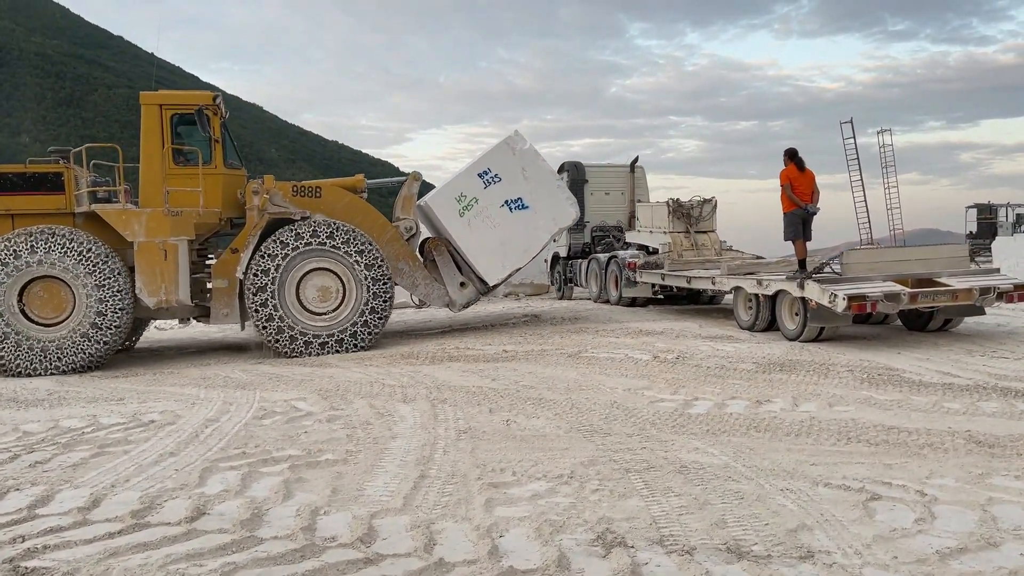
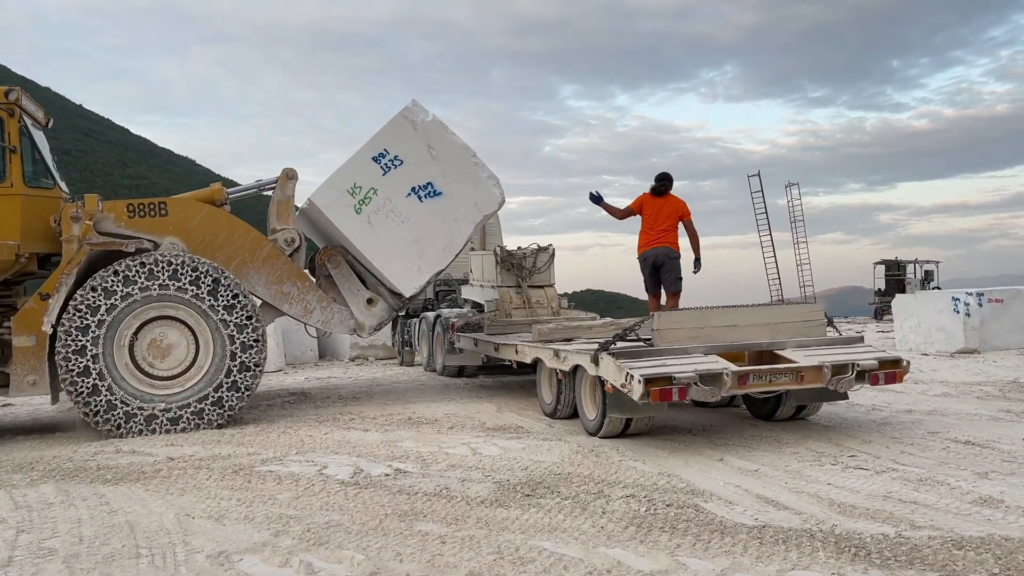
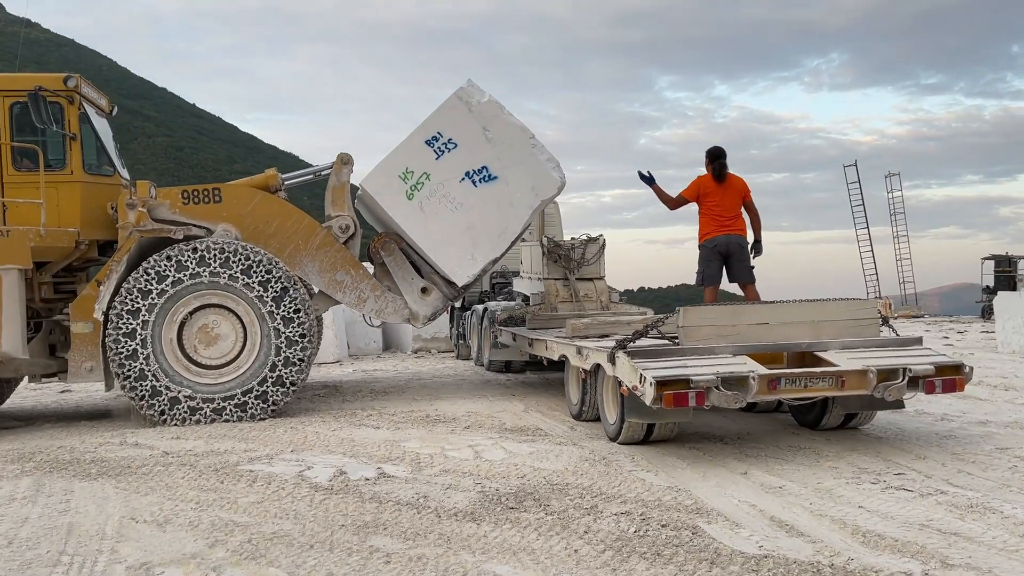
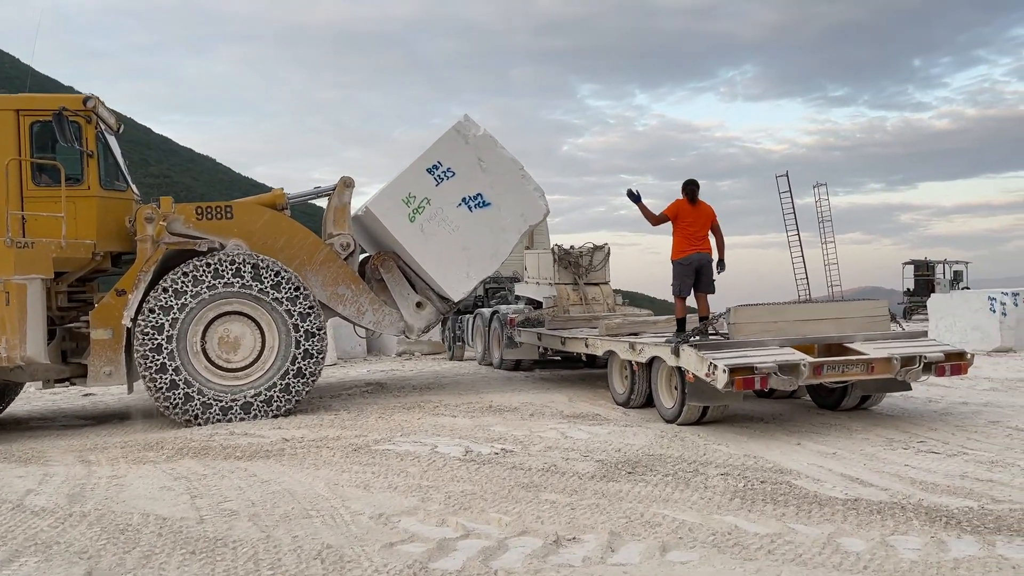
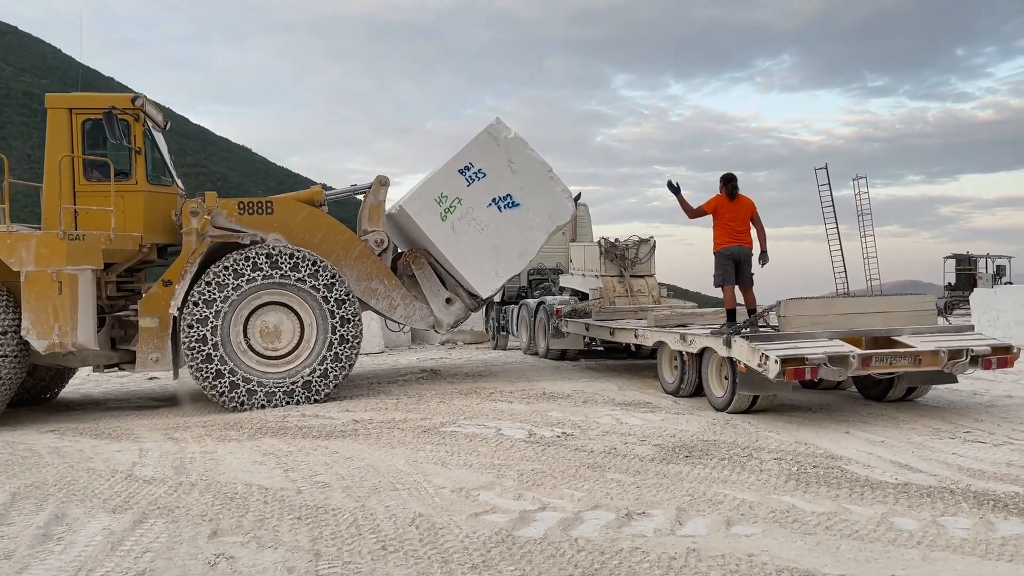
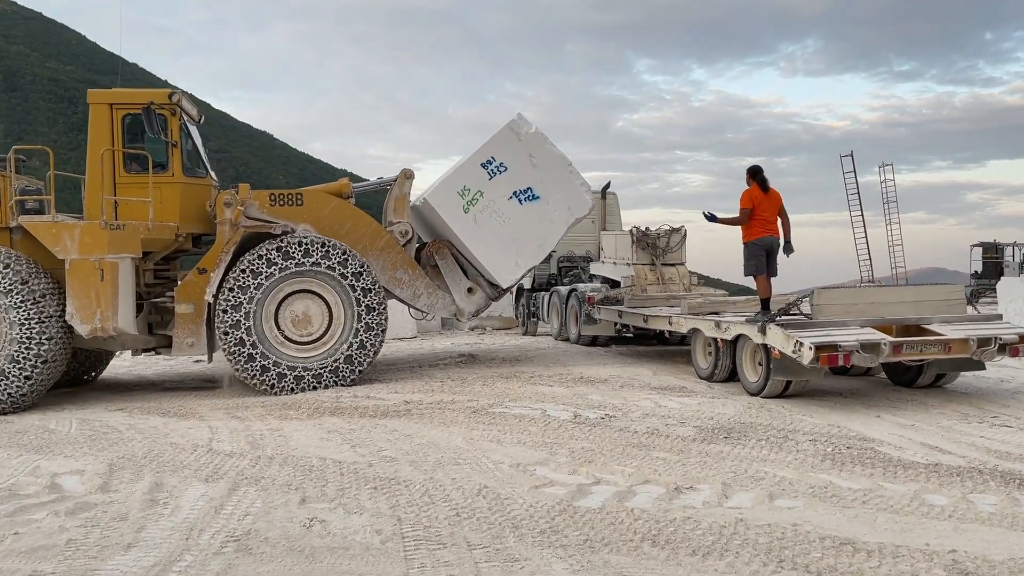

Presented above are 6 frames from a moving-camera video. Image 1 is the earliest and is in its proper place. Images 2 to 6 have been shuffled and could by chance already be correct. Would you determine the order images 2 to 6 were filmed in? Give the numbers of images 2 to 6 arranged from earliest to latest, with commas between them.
6, 5, 4, 2, 3
